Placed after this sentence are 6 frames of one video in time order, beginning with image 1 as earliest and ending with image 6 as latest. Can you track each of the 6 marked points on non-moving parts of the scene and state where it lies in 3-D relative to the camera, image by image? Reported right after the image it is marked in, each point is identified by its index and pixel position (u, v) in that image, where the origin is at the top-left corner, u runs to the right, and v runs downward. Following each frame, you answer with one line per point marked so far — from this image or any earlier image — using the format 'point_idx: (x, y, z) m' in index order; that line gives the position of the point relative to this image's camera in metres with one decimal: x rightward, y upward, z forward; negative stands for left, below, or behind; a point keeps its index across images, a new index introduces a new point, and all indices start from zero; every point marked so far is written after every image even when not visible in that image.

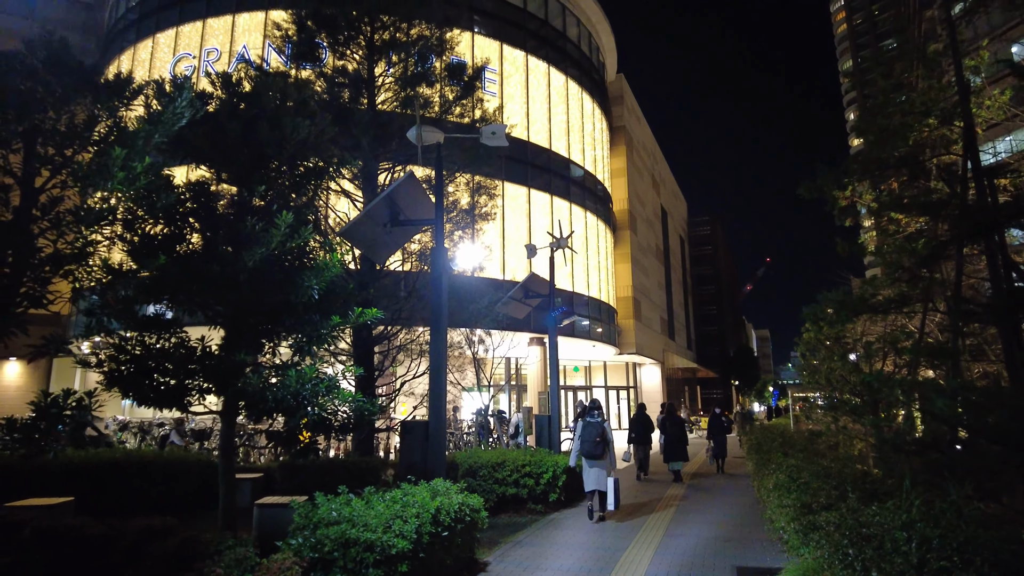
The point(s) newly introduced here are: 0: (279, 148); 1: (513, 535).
0: (-2.4, +1.4, +7.1) m
1: (0.0, -3.4, +9.1) m
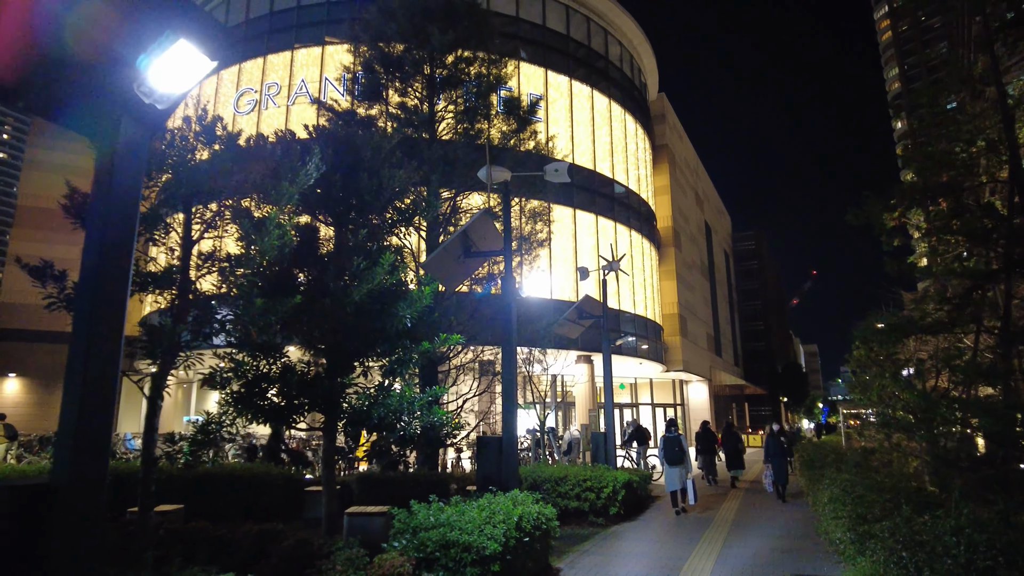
0: (-1.6, +1.0, +8.0) m
1: (+1.0, -3.7, +9.7) m
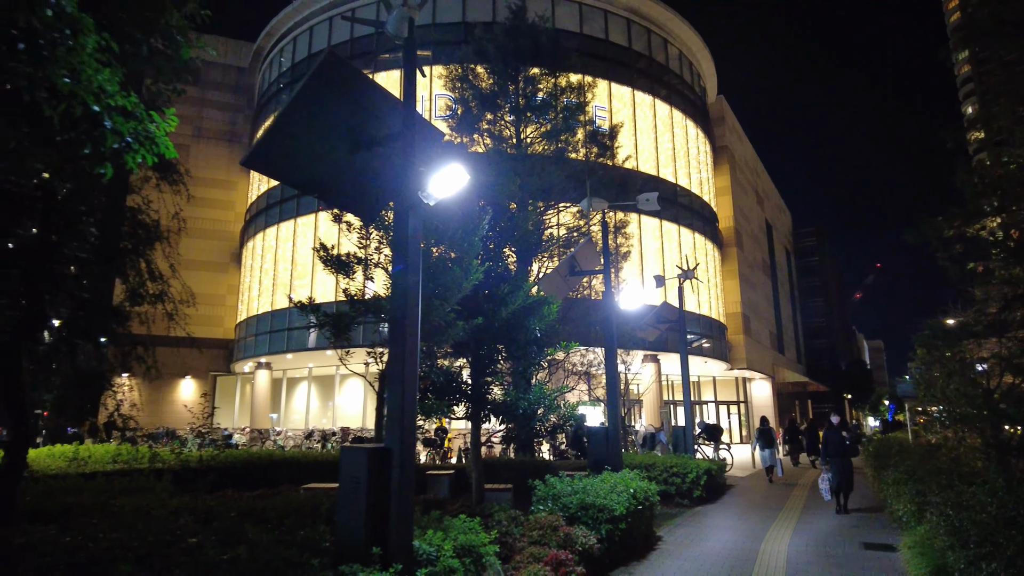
0: (0.0, +0.8, +9.8) m
1: (+2.7, -3.9, +11.3) m
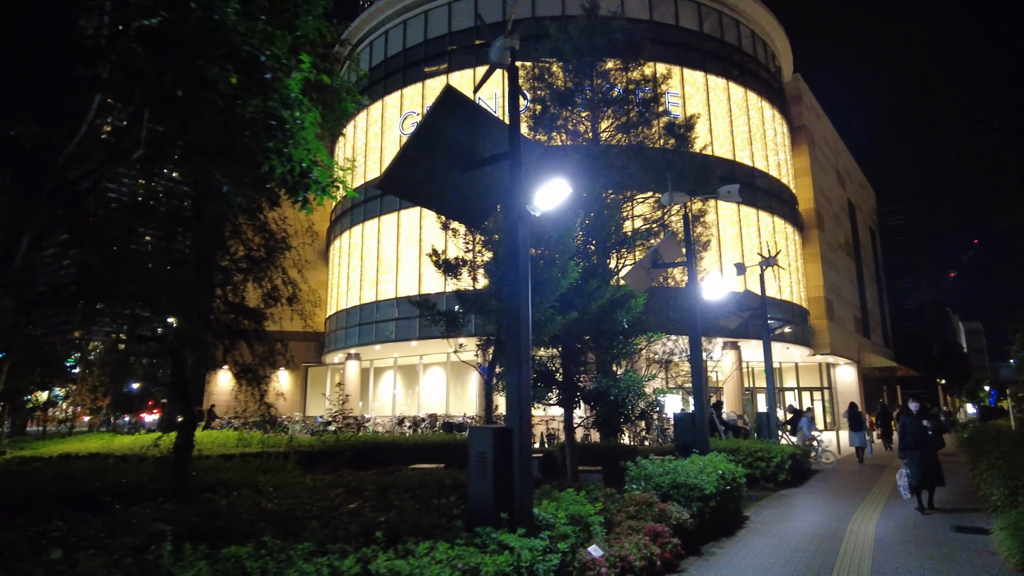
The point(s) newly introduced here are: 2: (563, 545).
0: (+1.3, +0.8, +10.4) m
1: (+4.3, -3.8, +11.7) m
2: (+0.4, -2.1, +5.4) m
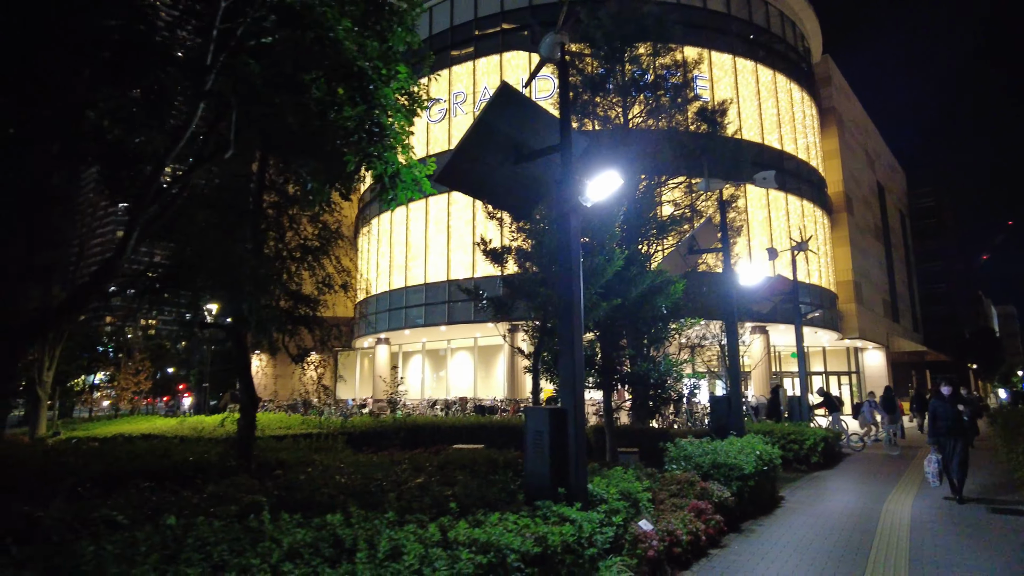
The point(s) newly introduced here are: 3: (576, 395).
0: (+1.9, +1.1, +10.7) m
1: (+5.0, -3.5, +12.0) m
2: (+0.9, -2.0, +5.8) m
3: (+0.6, -1.0, +6.0) m
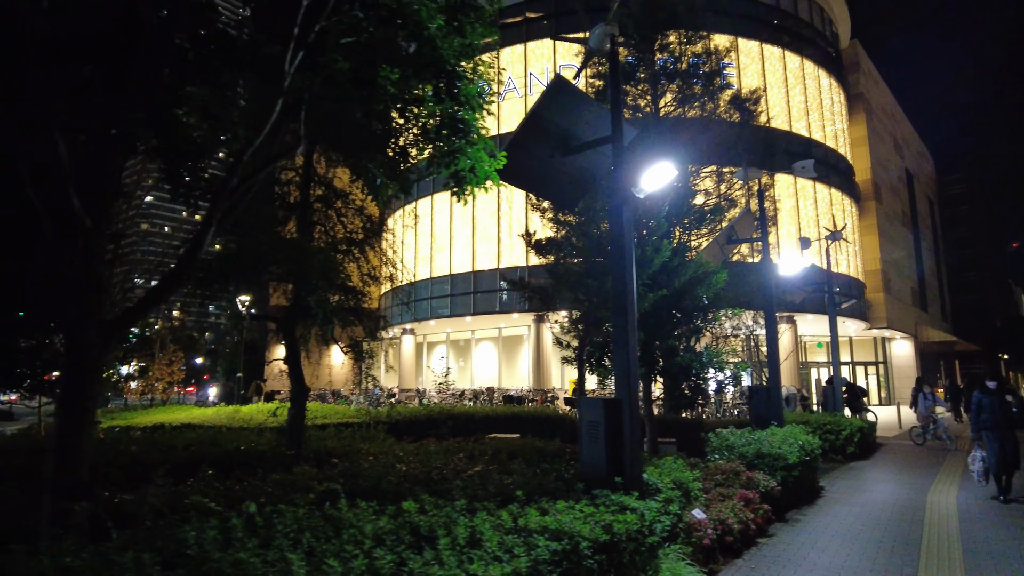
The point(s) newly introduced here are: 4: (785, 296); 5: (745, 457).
0: (+2.6, +1.2, +10.7) m
1: (+5.7, -3.3, +11.9) m
2: (+1.4, -1.9, +5.8) m
3: (+1.1, -0.9, +6.0) m
4: (+6.5, -0.2, +16.0) m
5: (+3.1, -2.2, +8.7) m
